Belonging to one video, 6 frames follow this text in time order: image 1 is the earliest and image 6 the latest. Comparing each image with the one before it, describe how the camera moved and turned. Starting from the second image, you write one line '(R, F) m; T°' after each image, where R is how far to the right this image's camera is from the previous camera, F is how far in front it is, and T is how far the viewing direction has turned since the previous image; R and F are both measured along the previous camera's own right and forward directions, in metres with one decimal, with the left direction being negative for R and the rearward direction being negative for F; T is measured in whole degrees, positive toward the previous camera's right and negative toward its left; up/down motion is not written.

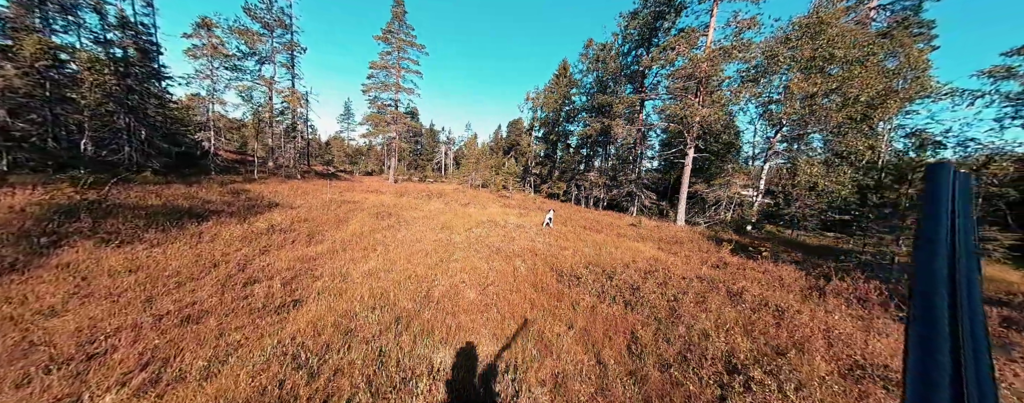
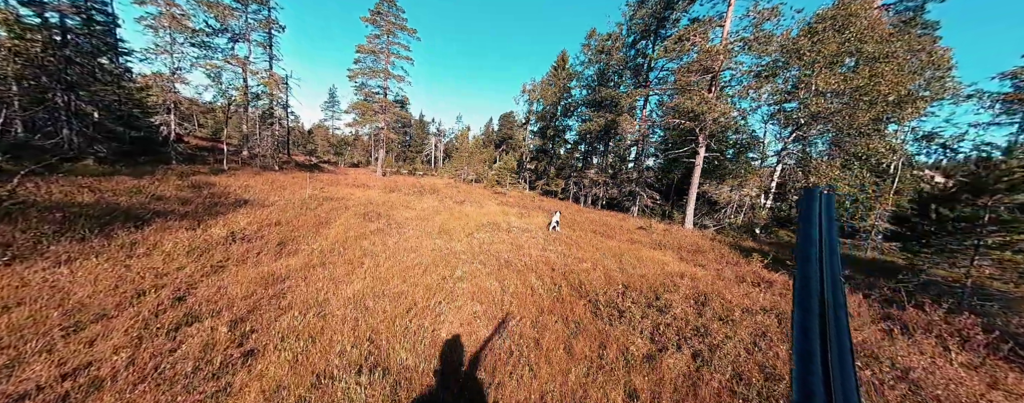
(-0.6, +1.2) m; +2°
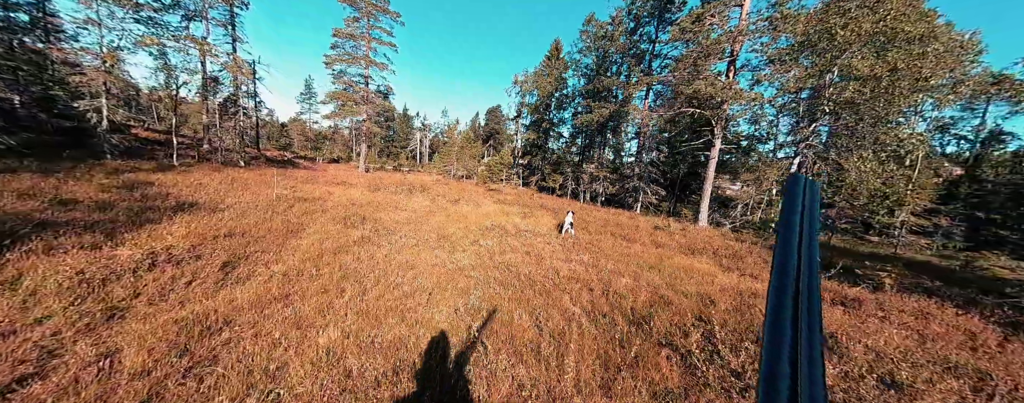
(-0.8, +1.5) m; +3°
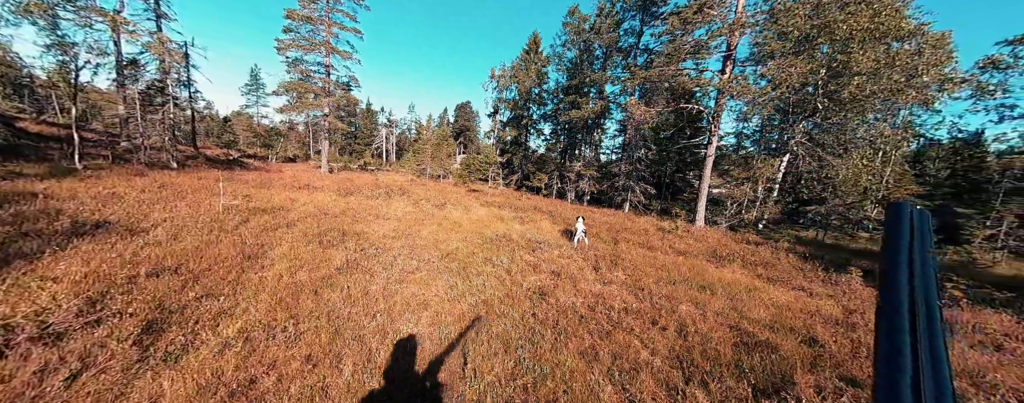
(-1.2, +1.3) m; +6°
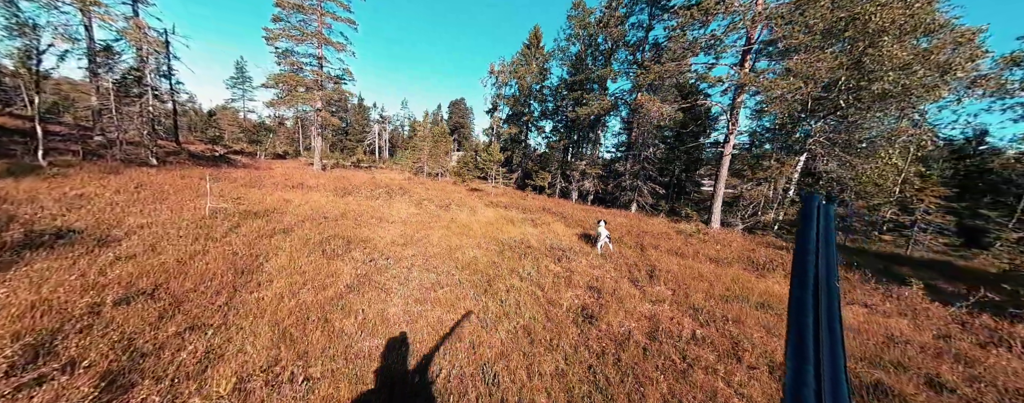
(-0.8, +0.7) m; +1°
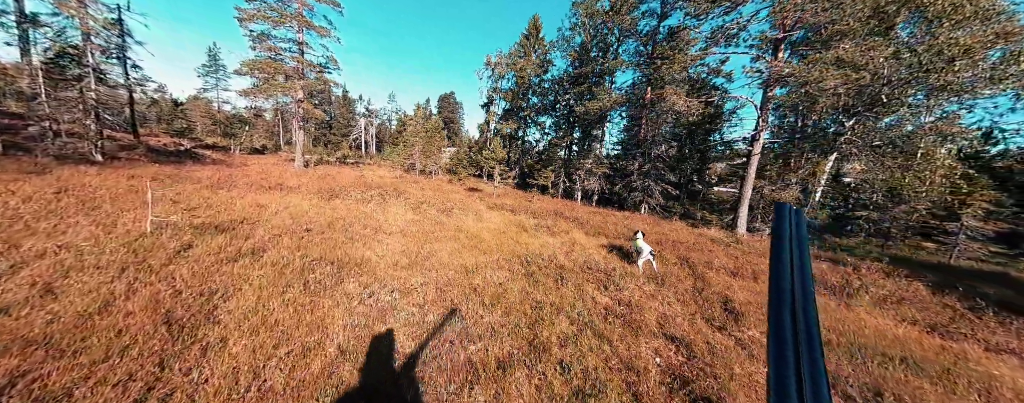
(-1.0, +1.5) m; +2°
